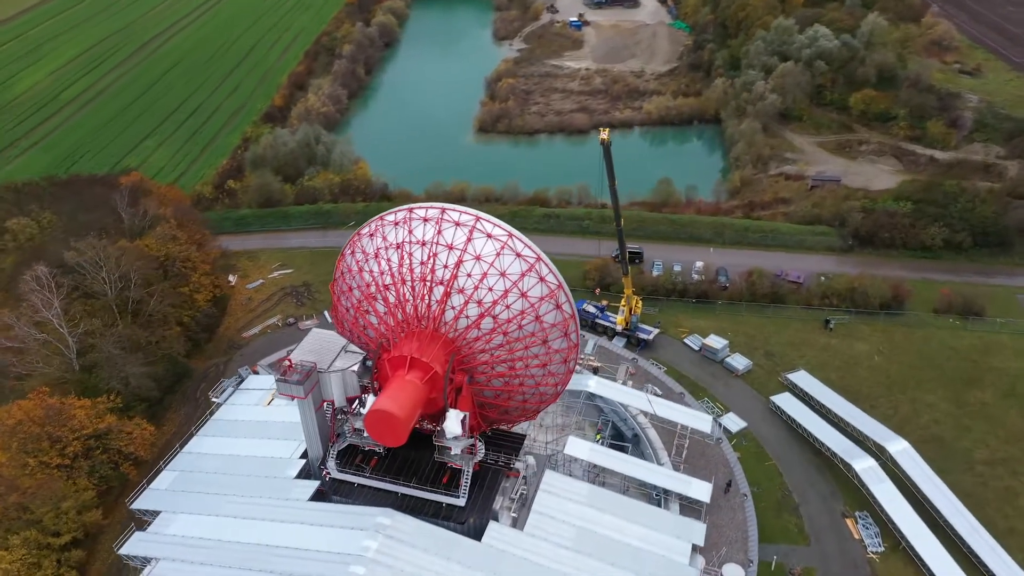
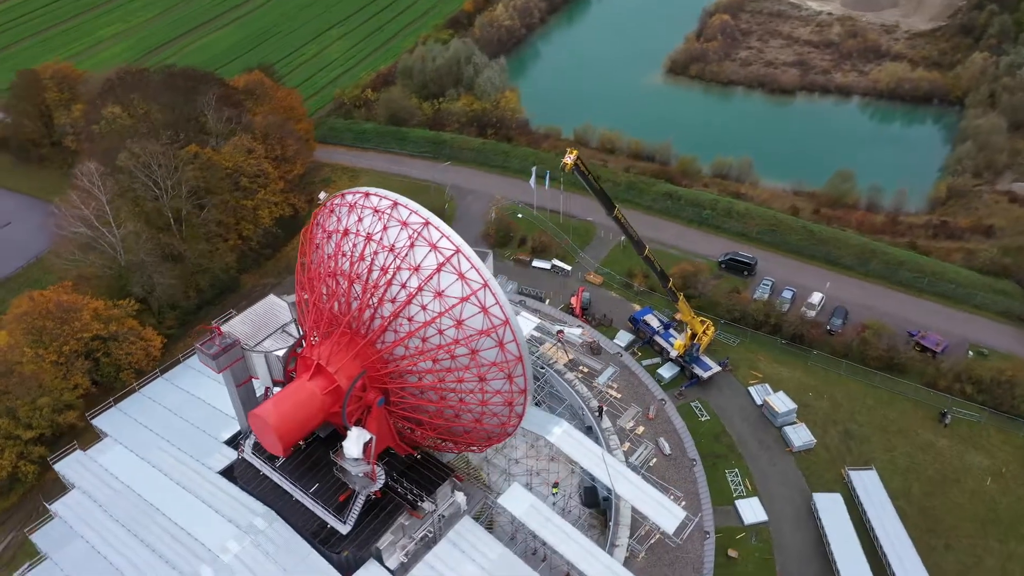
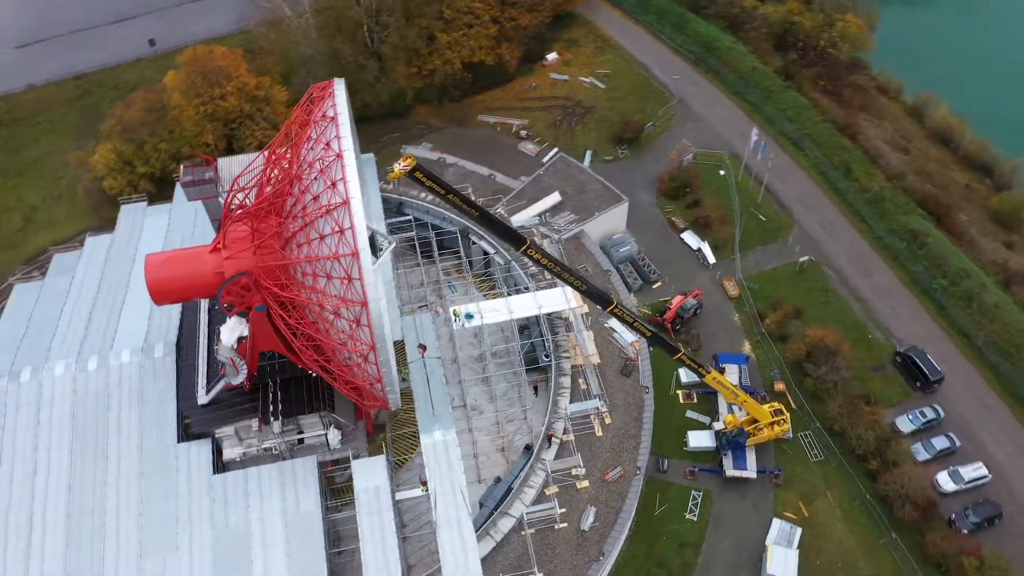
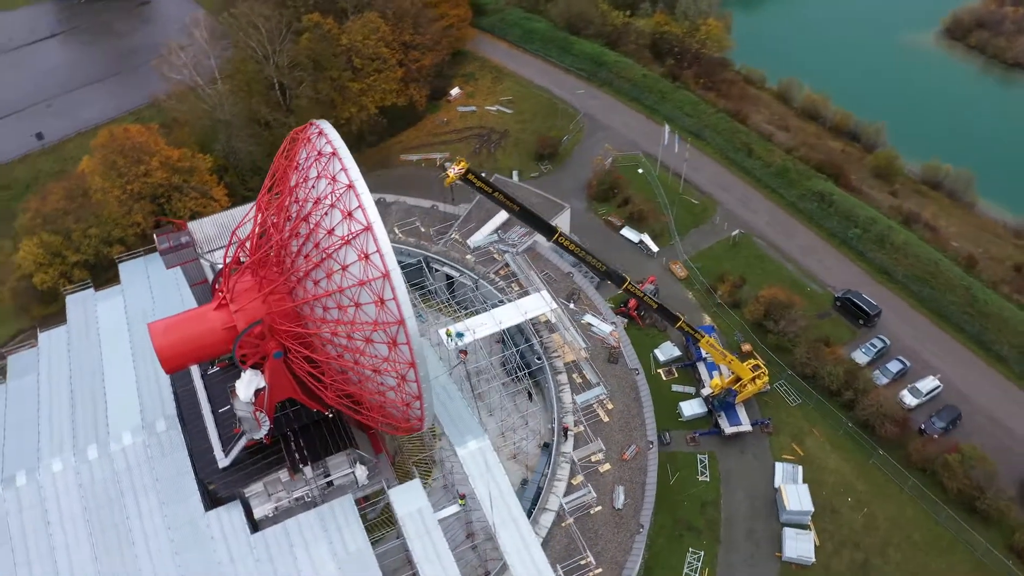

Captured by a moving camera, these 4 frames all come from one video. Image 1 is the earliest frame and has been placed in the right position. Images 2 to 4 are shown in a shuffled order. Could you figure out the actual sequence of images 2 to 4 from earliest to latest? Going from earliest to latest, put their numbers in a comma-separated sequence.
2, 4, 3
